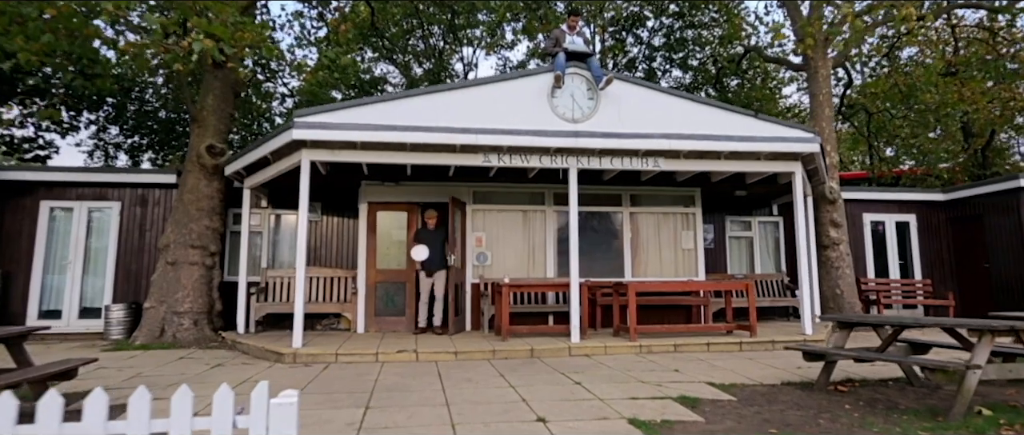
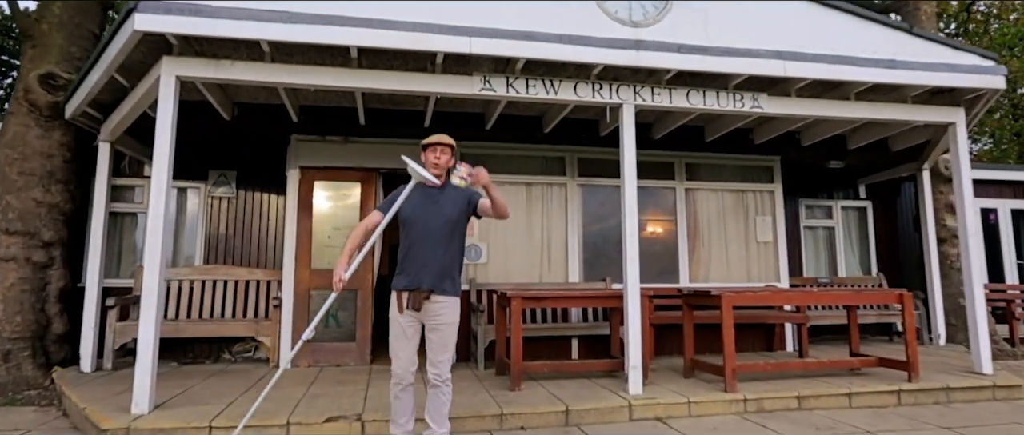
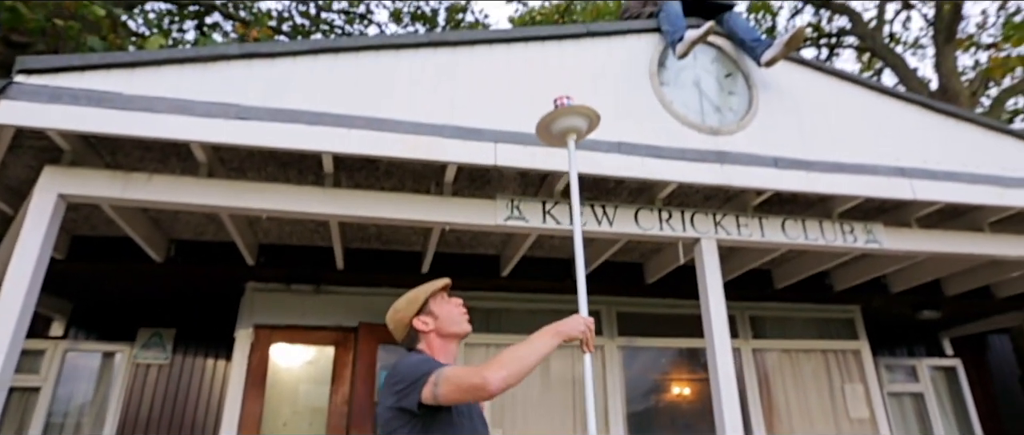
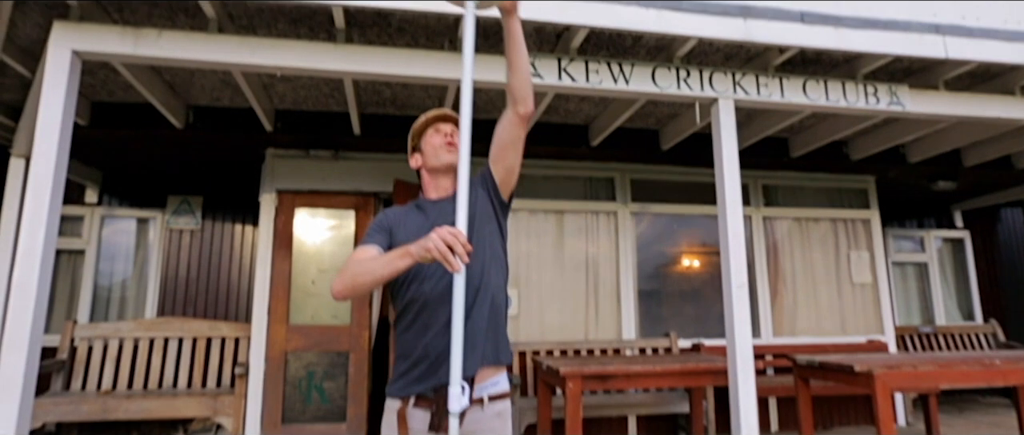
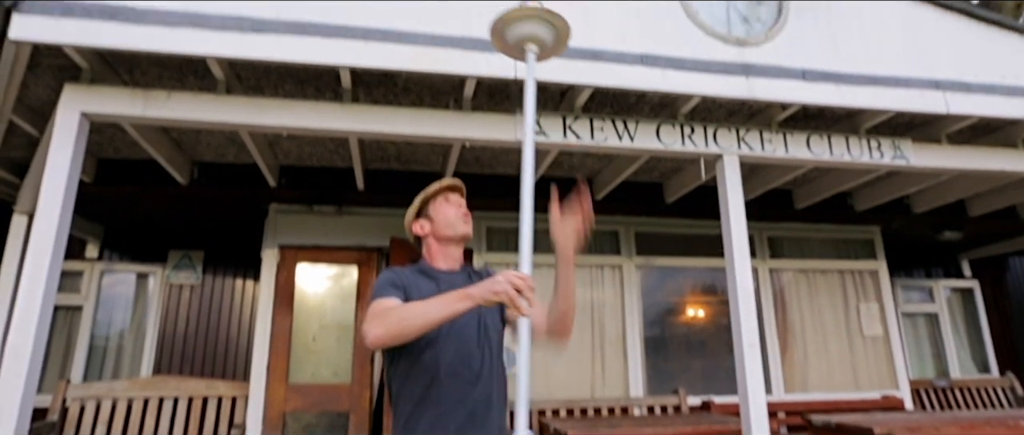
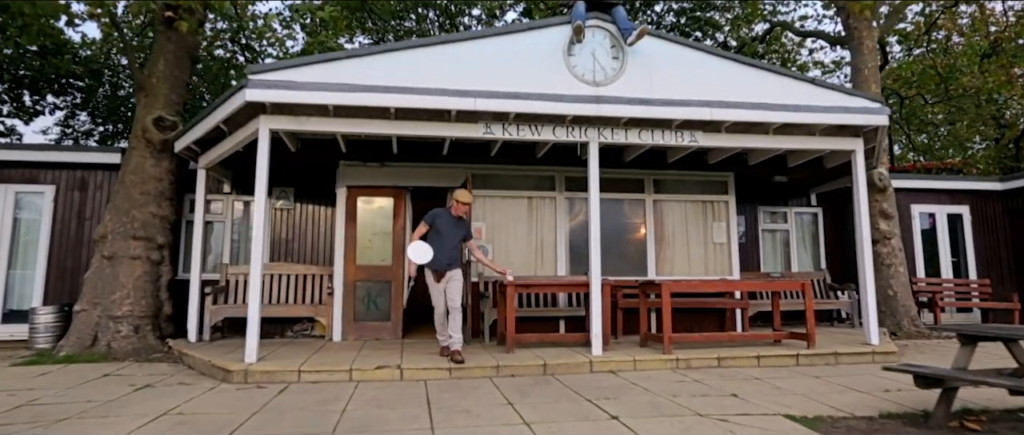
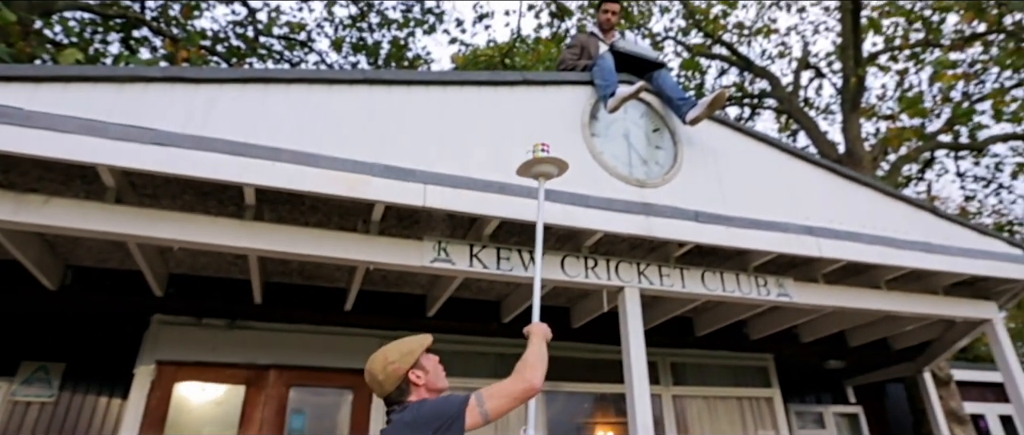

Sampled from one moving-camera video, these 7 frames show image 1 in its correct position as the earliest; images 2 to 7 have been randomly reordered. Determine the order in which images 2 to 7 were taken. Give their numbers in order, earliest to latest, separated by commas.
6, 2, 4, 5, 3, 7
